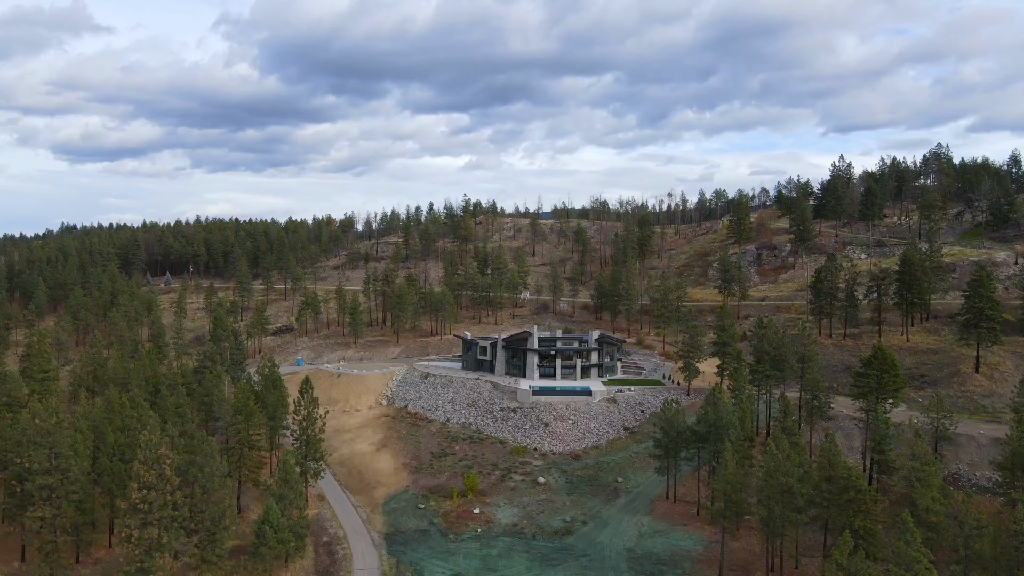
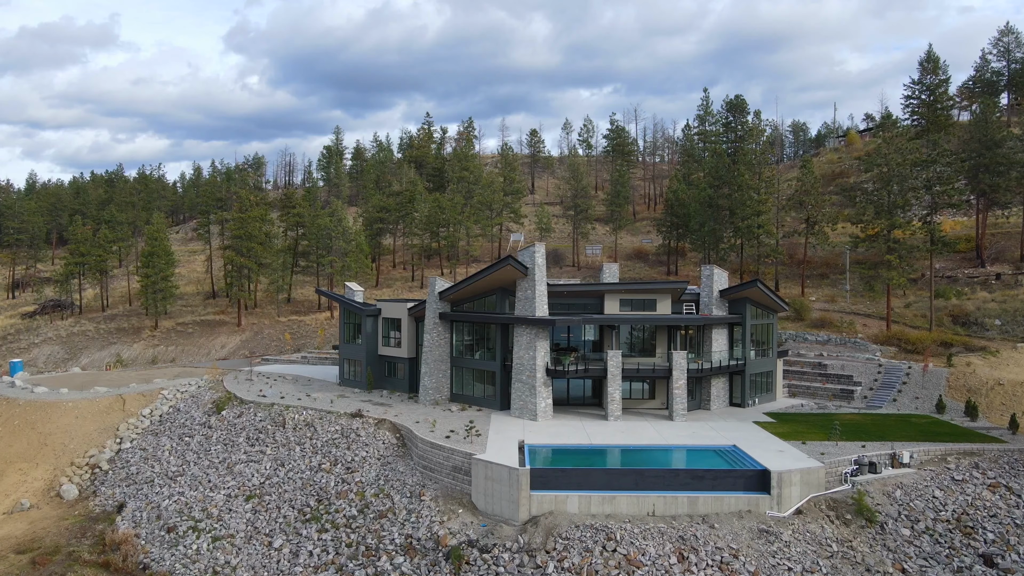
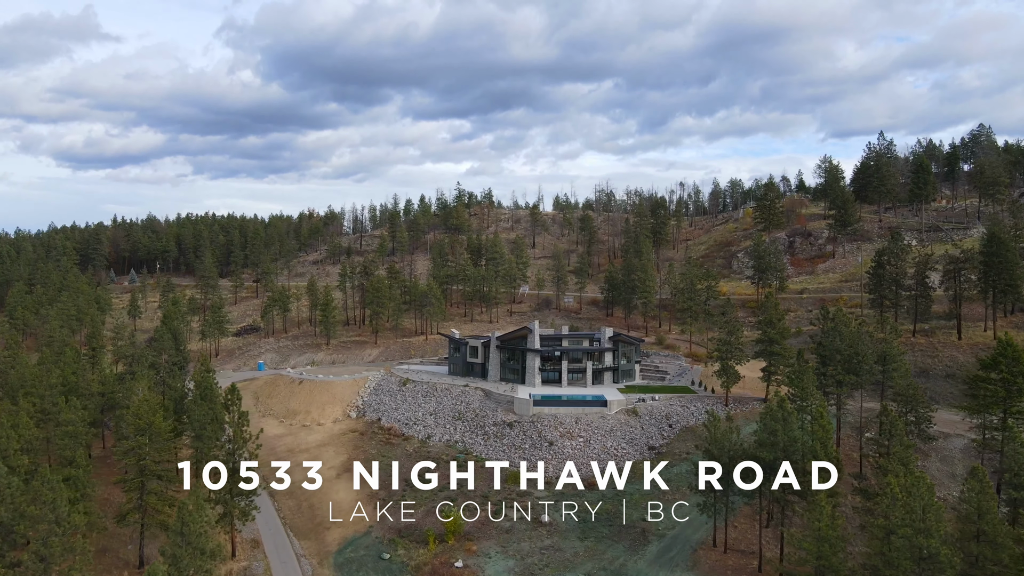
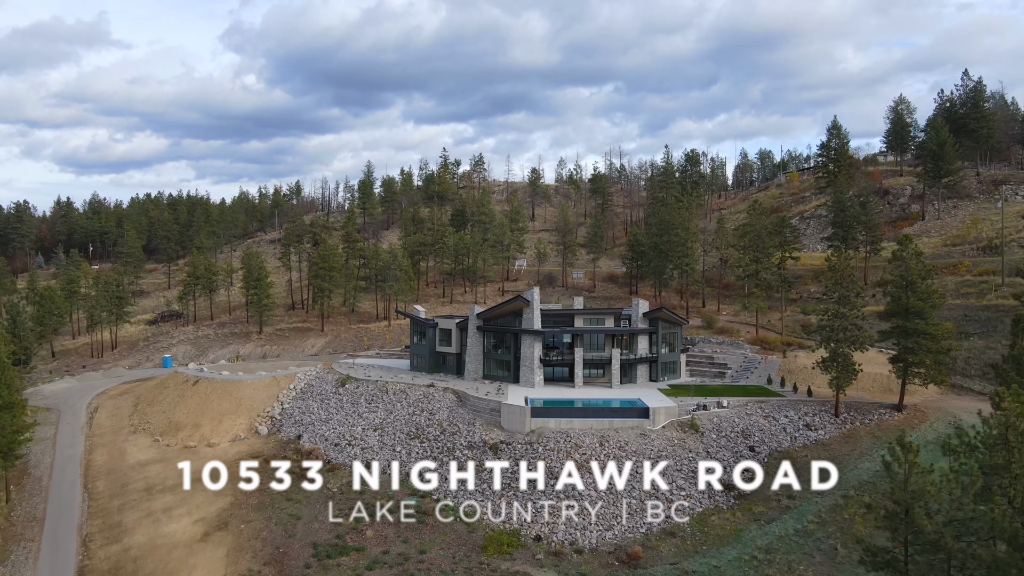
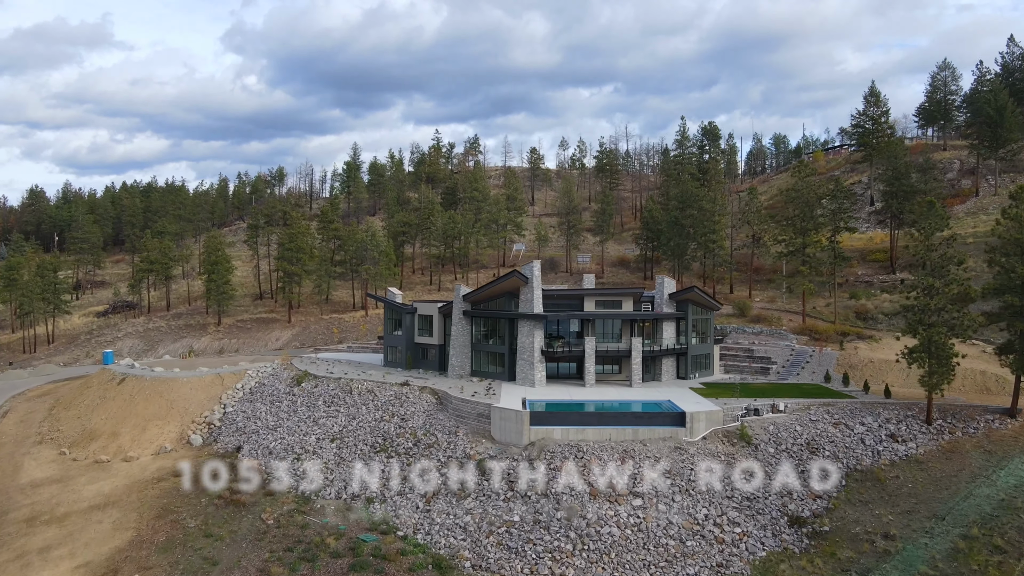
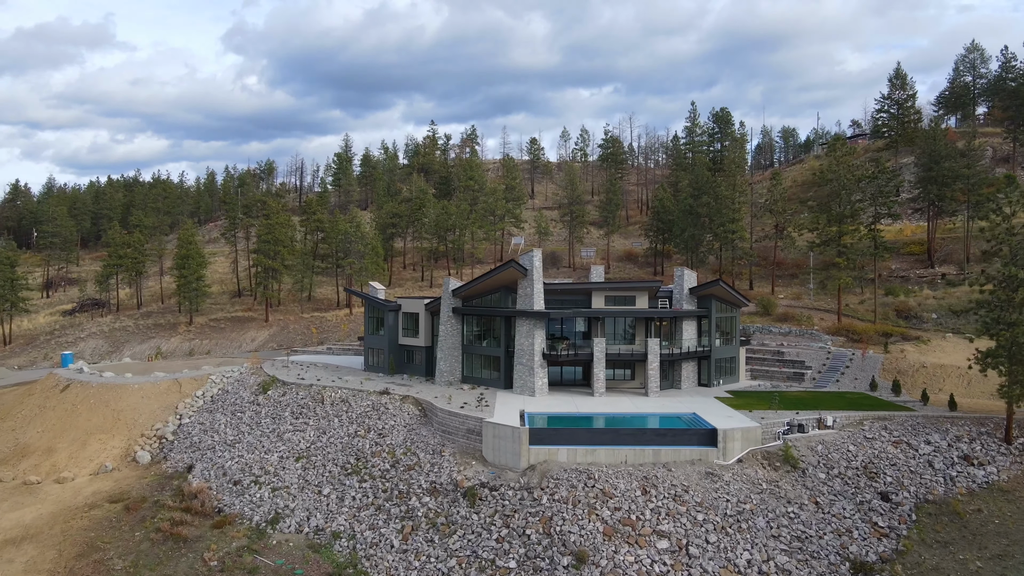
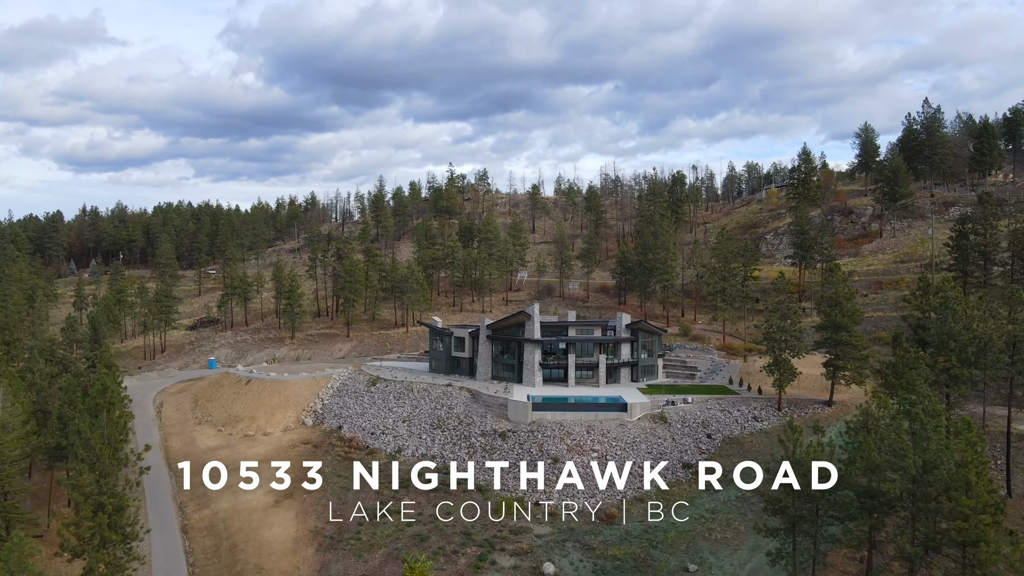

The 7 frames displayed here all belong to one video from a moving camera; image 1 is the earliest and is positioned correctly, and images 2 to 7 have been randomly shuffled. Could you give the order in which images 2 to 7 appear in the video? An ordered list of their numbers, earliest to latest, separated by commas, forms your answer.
3, 7, 4, 5, 6, 2
